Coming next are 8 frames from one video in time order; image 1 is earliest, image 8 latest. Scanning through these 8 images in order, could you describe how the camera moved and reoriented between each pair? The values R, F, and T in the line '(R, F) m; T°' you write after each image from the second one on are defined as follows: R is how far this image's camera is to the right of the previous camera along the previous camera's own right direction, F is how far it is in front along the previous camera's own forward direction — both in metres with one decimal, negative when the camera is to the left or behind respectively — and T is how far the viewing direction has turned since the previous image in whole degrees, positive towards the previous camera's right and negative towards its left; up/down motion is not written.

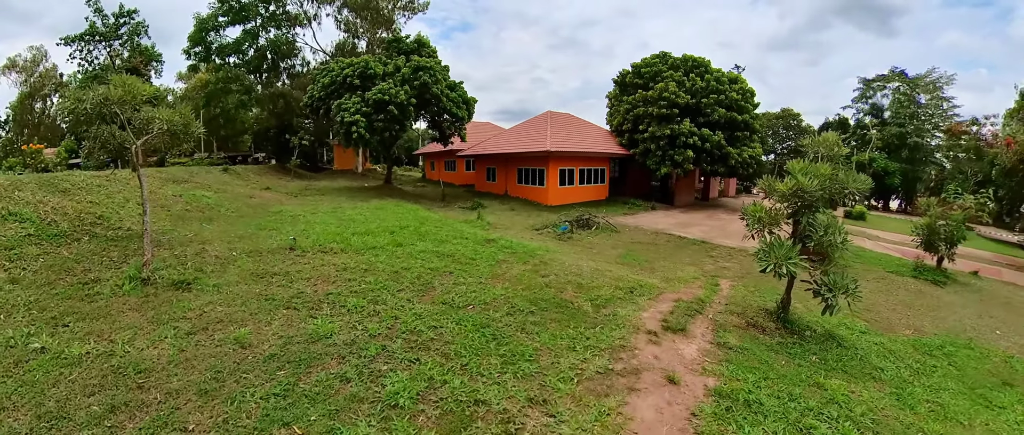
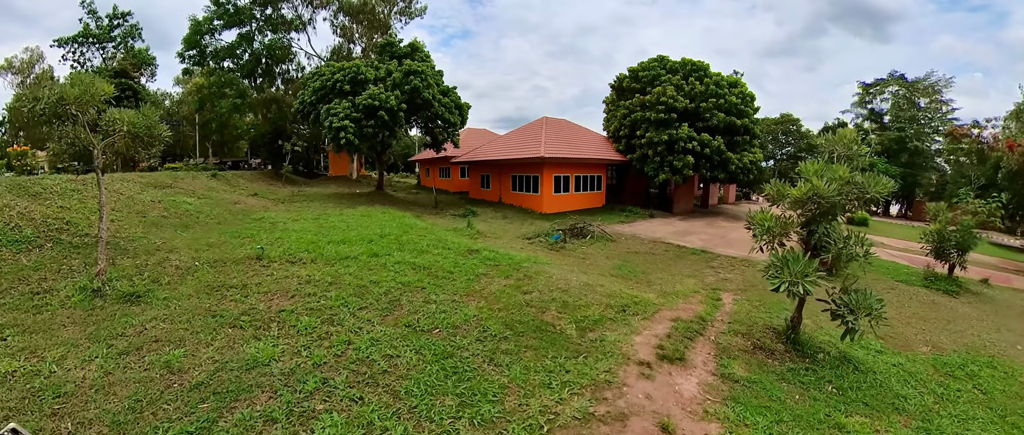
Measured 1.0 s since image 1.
(+0.2, +0.5) m; 0°
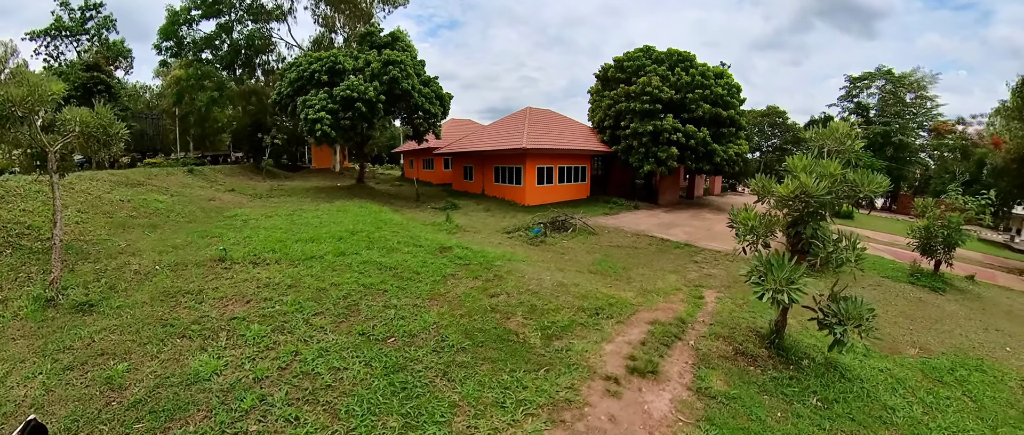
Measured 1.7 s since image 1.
(+0.2, +0.3) m; +1°
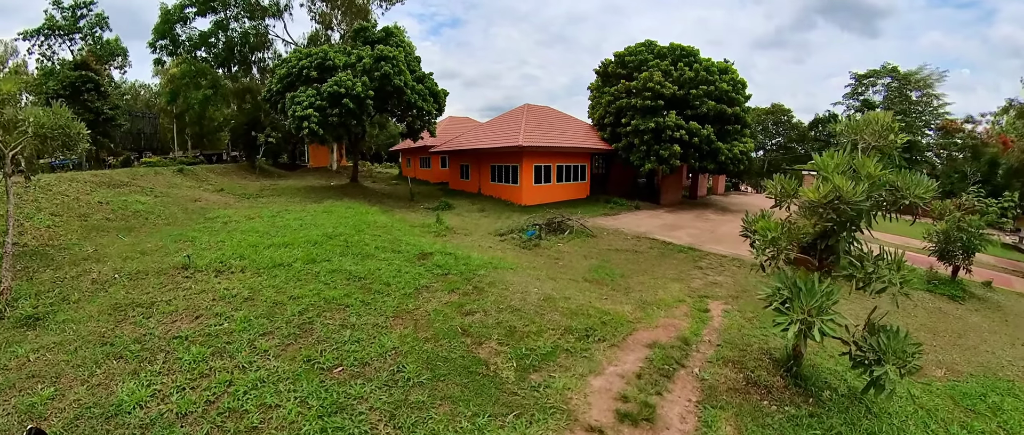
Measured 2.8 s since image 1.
(+0.2, +0.5) m; 0°
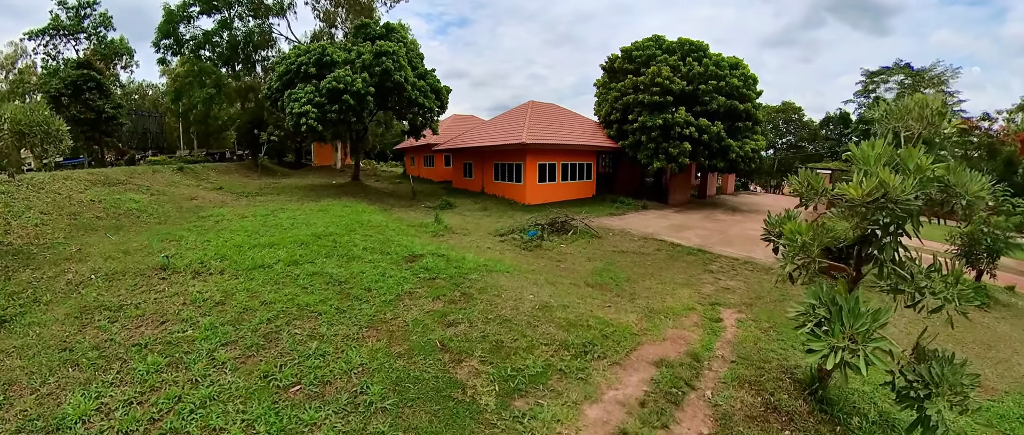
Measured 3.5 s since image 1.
(+0.1, +0.4) m; -1°
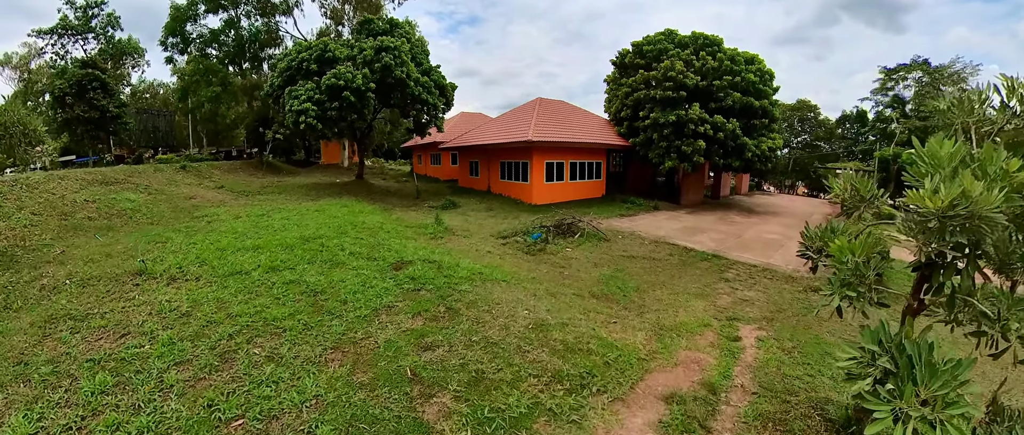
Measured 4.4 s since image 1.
(+0.1, +0.4) m; -1°
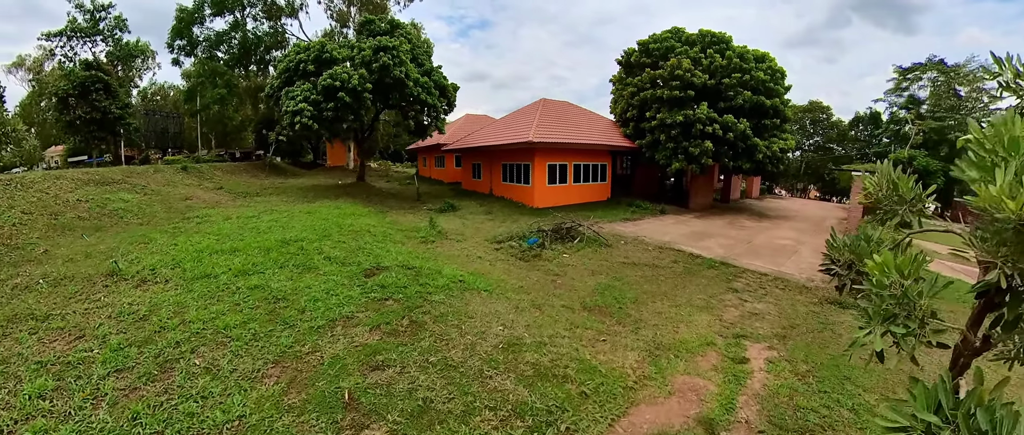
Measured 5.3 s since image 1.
(+0.2, +0.4) m; -1°
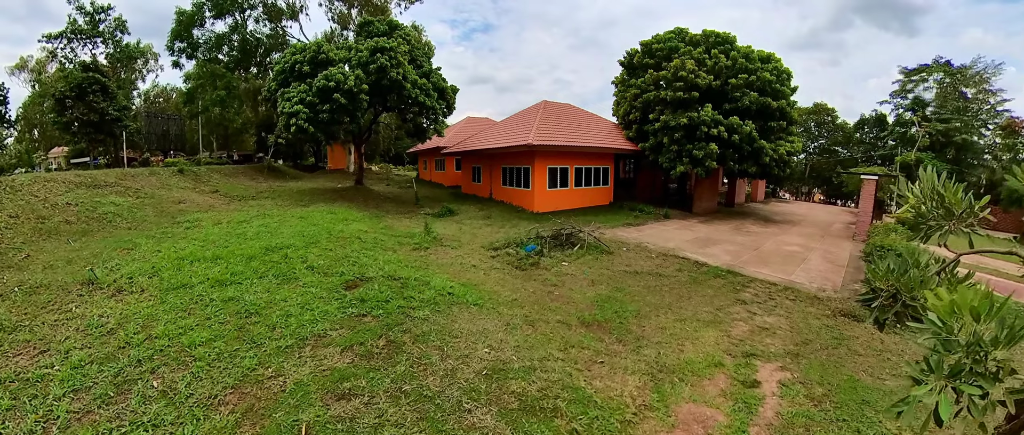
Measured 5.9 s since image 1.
(+0.1, +0.3) m; 0°
